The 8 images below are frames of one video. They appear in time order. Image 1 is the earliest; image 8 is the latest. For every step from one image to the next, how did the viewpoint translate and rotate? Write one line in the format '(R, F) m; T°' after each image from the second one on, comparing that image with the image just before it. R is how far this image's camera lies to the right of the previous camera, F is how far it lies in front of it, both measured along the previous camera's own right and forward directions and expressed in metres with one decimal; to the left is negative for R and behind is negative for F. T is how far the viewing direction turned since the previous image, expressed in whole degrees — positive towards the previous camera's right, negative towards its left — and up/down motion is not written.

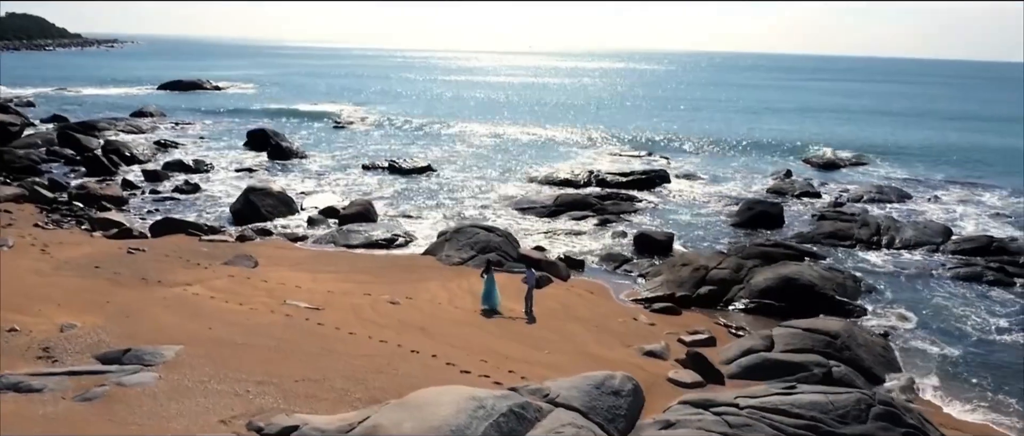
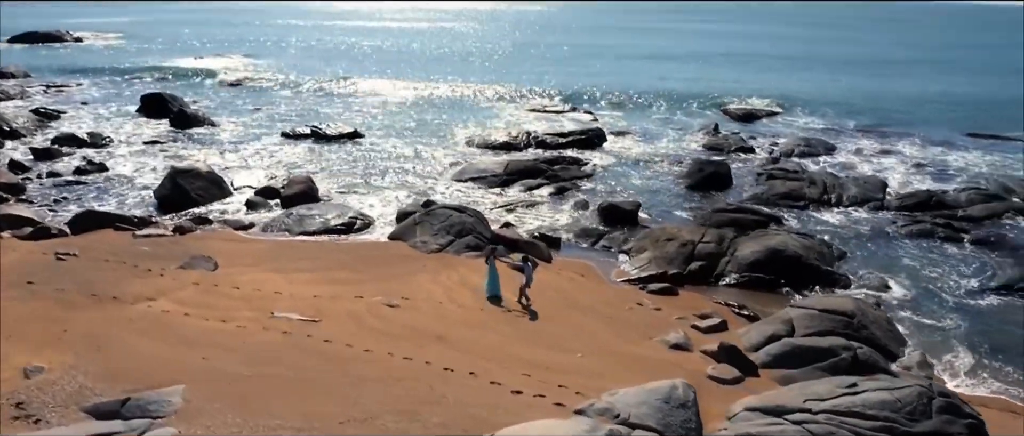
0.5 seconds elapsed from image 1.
(-2.2, +1.2) m; +9°
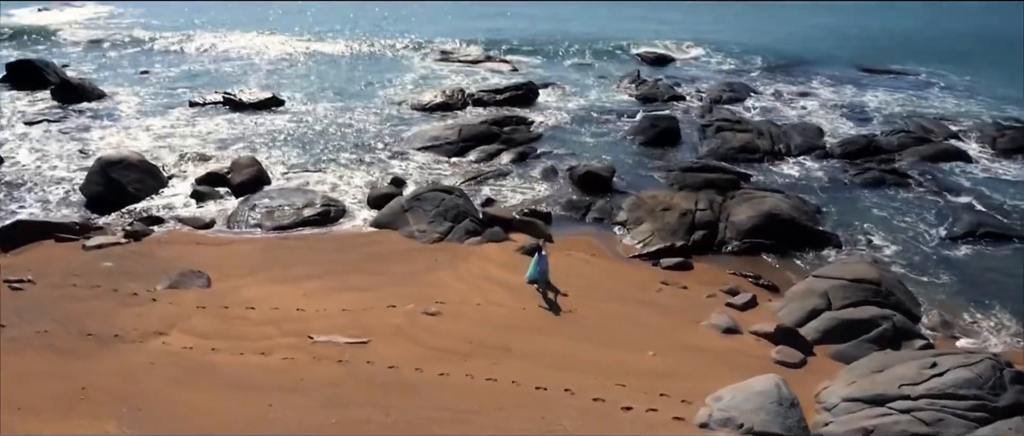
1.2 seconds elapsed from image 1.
(-3.0, +1.0) m; +10°
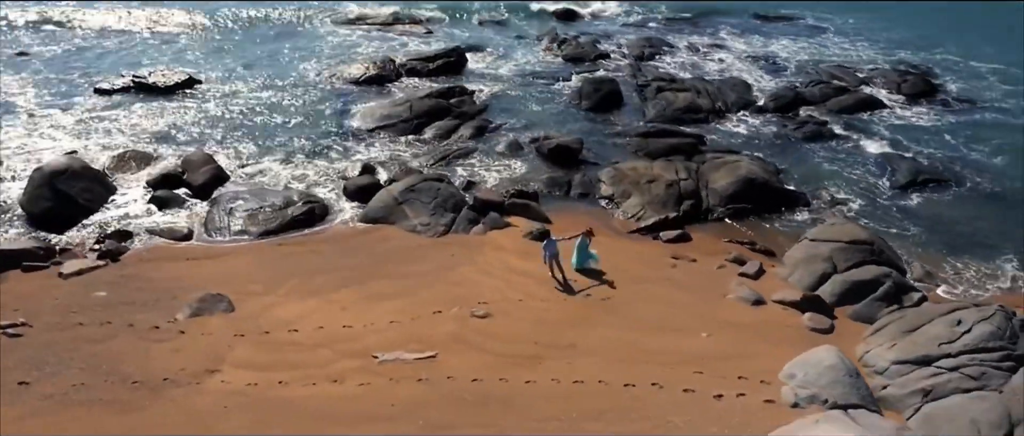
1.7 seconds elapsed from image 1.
(-2.9, +0.3) m; +10°
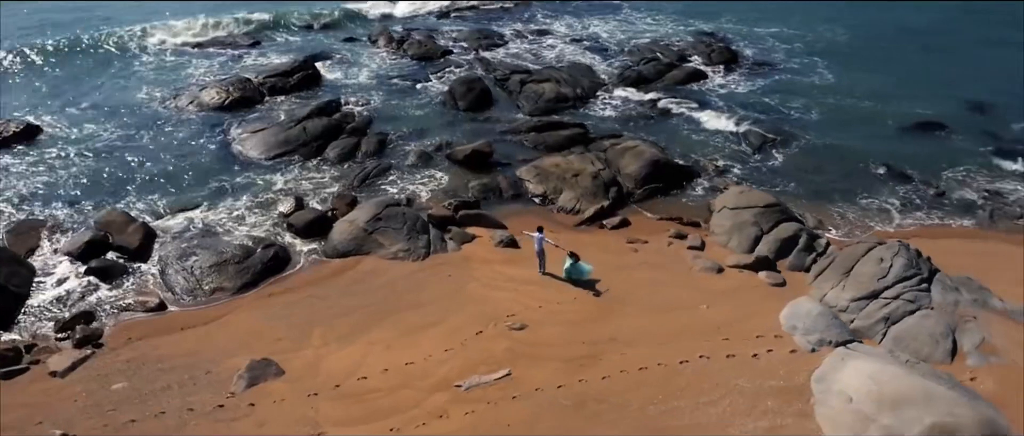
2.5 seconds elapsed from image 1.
(-4.5, -0.5) m; +17°
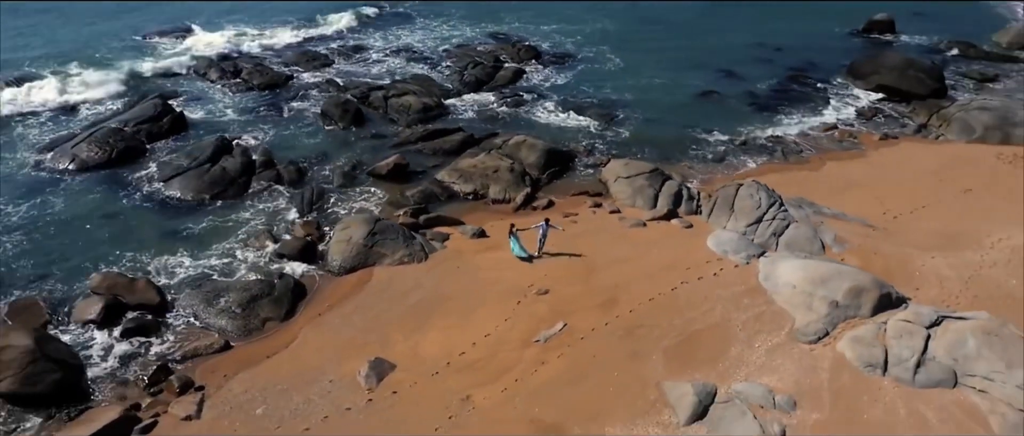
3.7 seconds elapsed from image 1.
(-6.4, -2.6) m; +20°
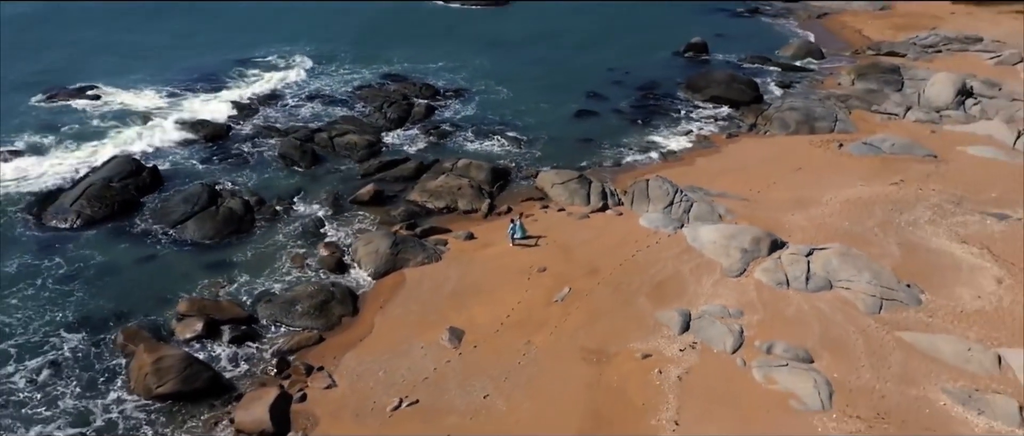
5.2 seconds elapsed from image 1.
(-5.6, -5.3) m; +13°
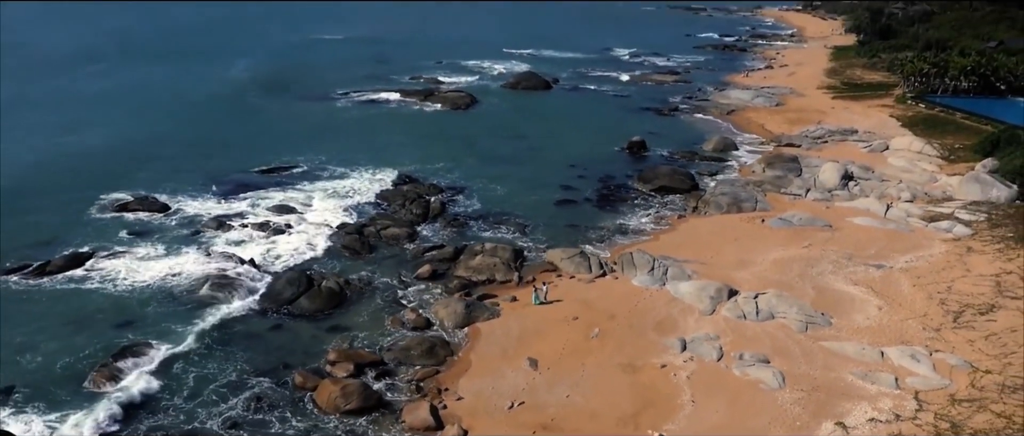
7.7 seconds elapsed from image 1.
(-5.3, -9.8) m; +6°
